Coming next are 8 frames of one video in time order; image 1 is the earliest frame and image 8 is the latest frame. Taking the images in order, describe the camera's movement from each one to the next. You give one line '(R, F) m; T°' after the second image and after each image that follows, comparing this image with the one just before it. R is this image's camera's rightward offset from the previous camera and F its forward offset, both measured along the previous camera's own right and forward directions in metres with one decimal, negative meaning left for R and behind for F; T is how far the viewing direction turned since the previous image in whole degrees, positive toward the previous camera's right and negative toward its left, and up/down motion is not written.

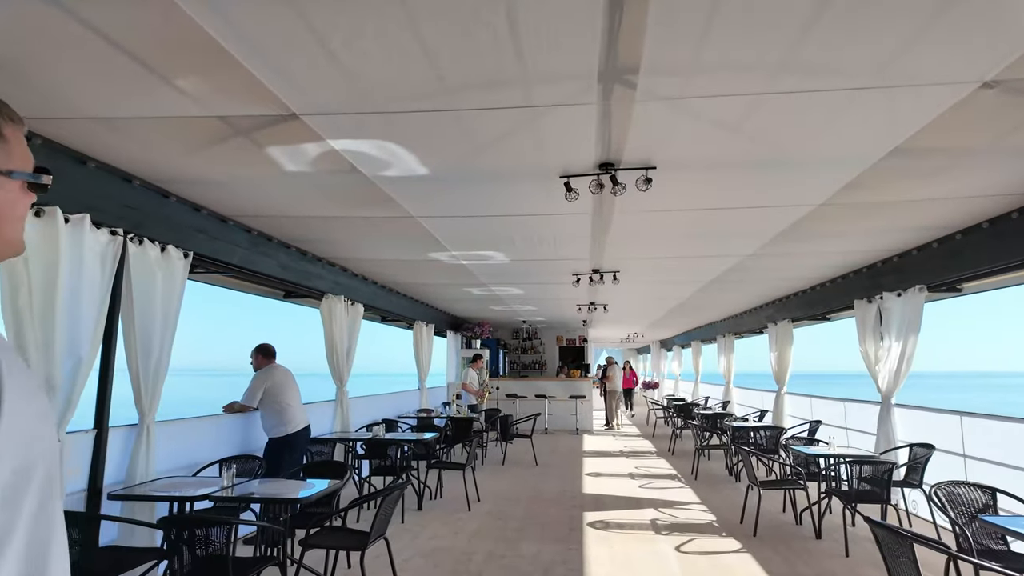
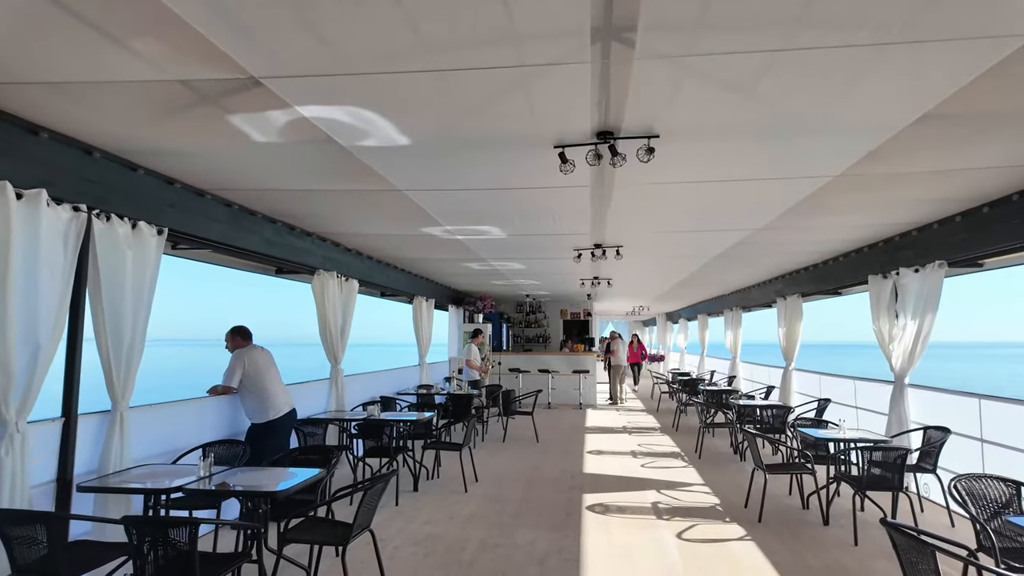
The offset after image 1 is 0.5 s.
(+0.1, +0.2) m; -1°
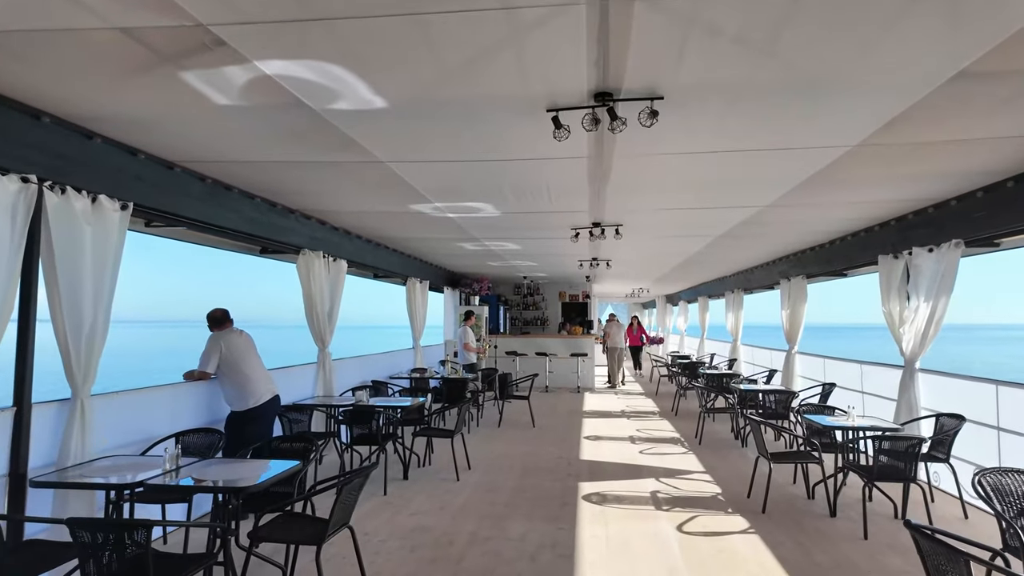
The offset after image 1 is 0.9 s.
(+0.1, +0.3) m; 0°
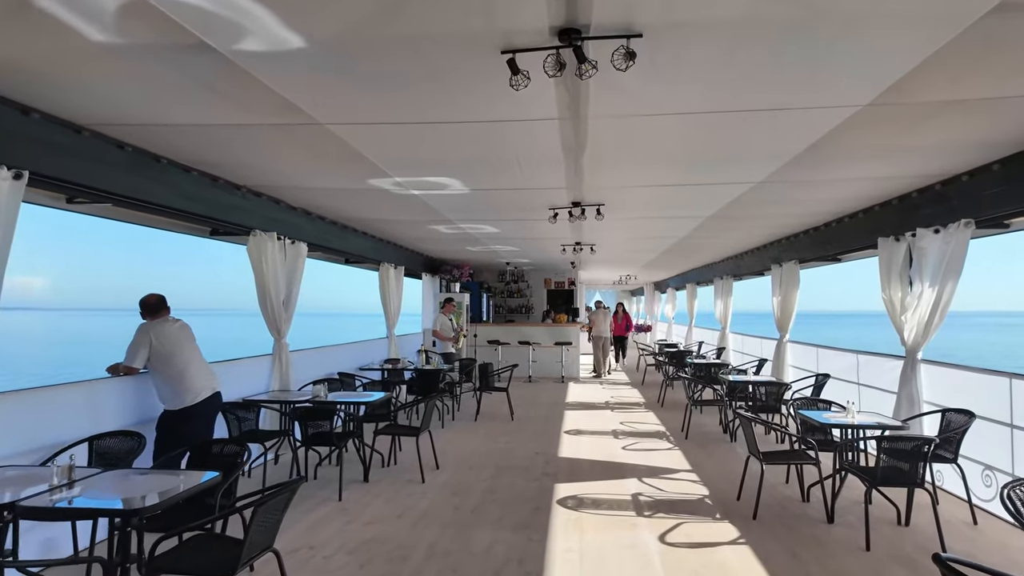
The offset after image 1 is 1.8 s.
(+0.2, +0.5) m; +1°
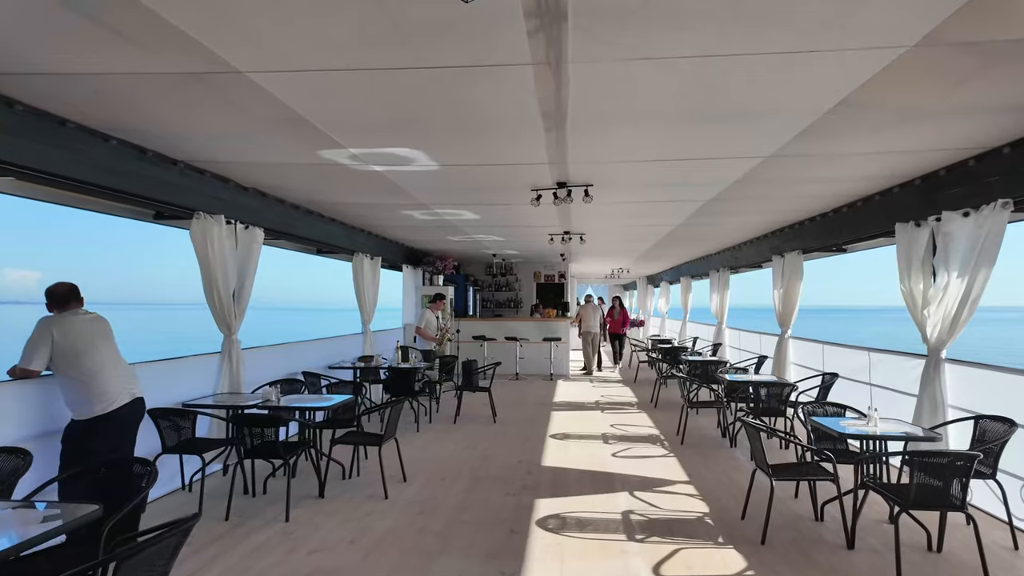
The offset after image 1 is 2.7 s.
(+0.1, +0.6) m; +1°
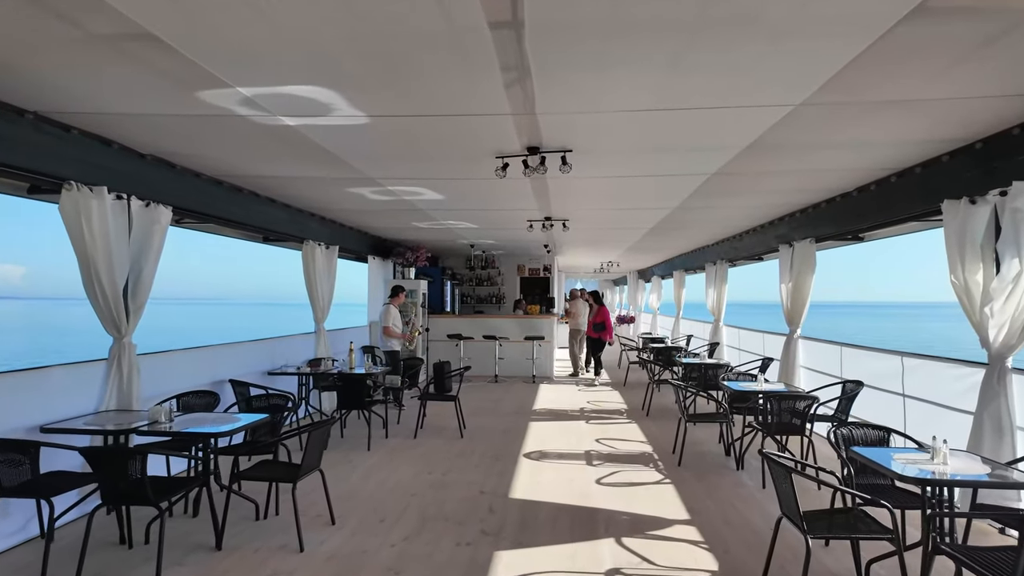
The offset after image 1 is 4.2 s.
(+0.2, +1.0) m; +1°
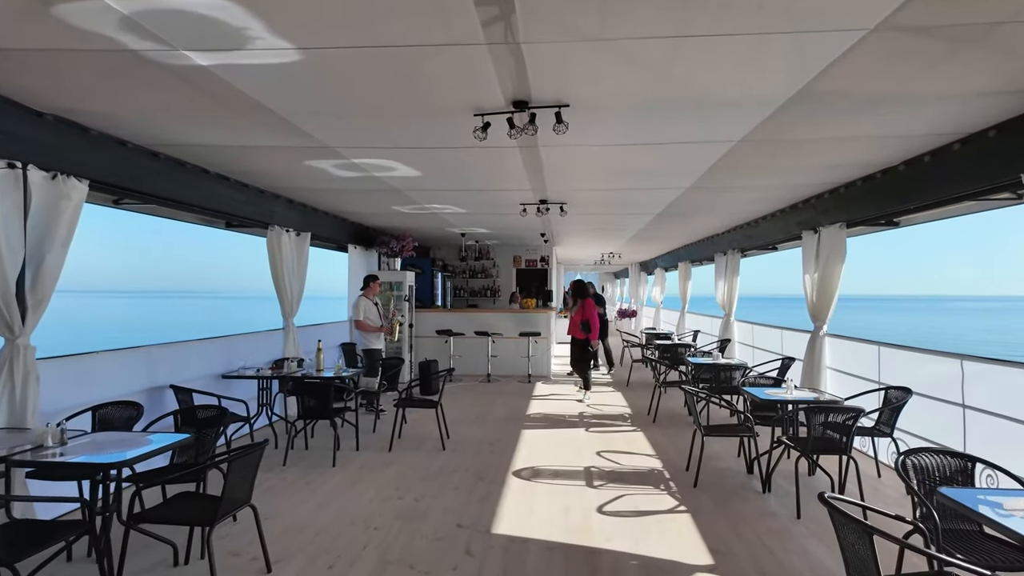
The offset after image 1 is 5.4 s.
(+0.1, +0.7) m; 0°
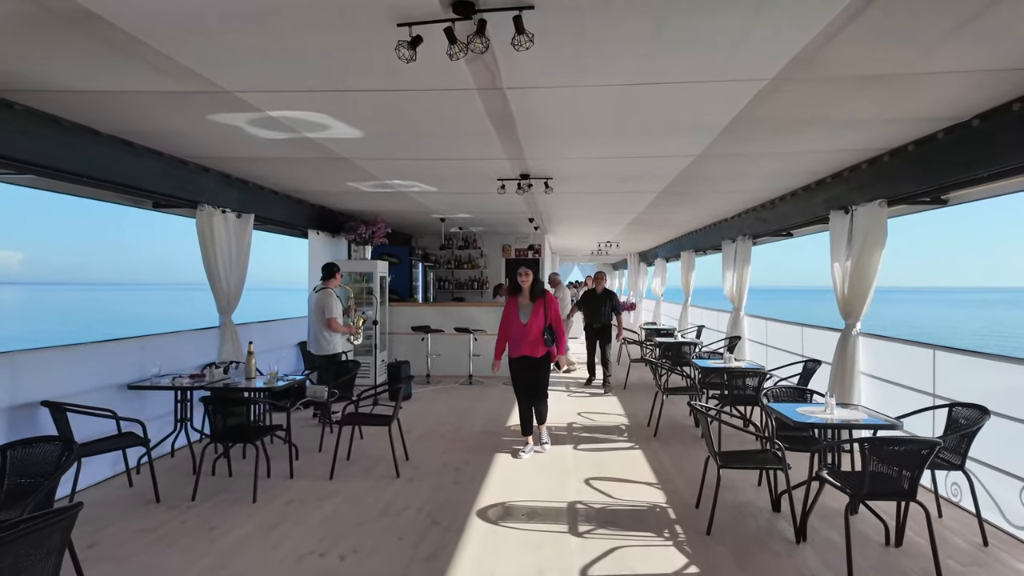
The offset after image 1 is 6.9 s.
(+0.2, +1.0) m; 0°
